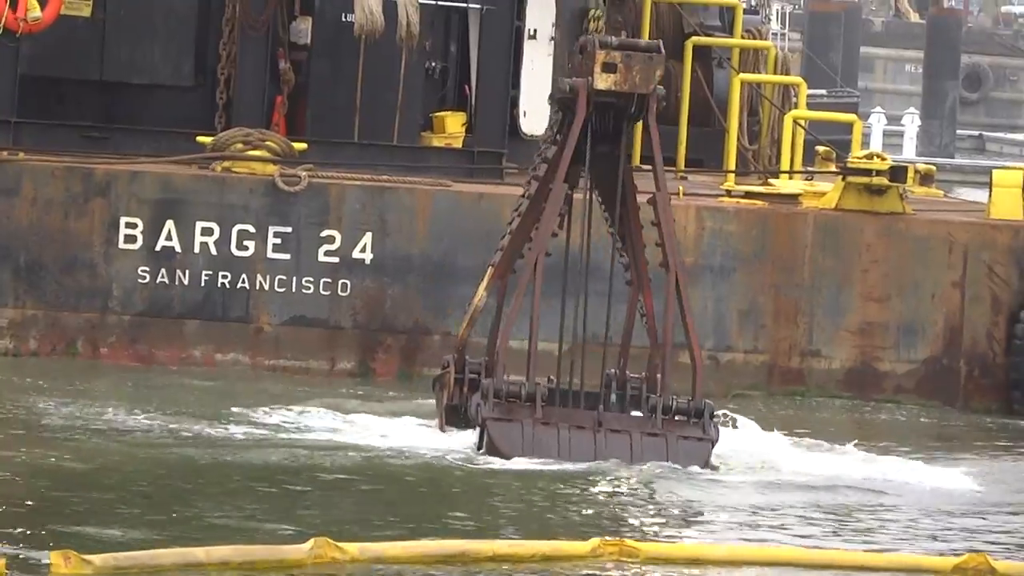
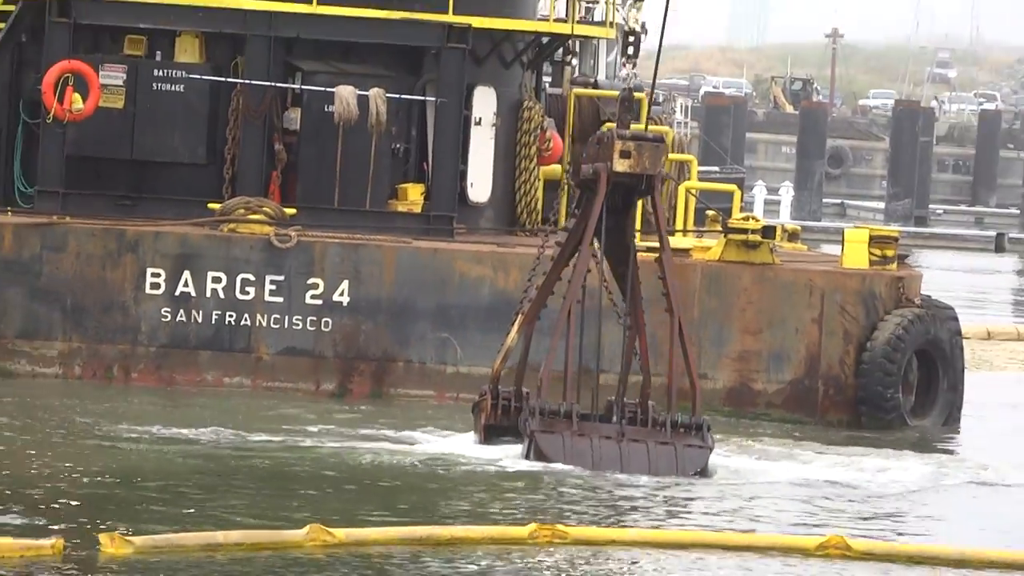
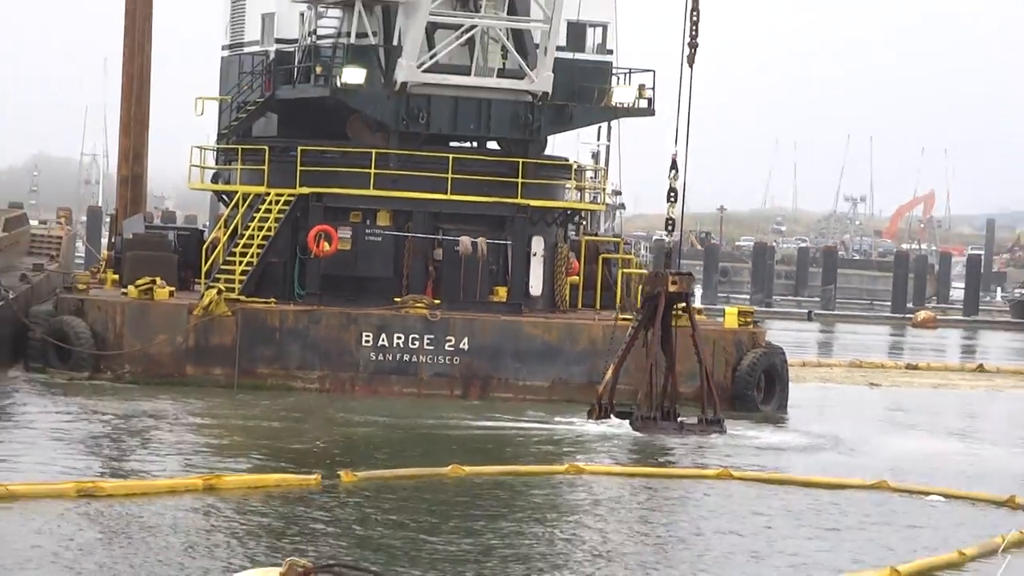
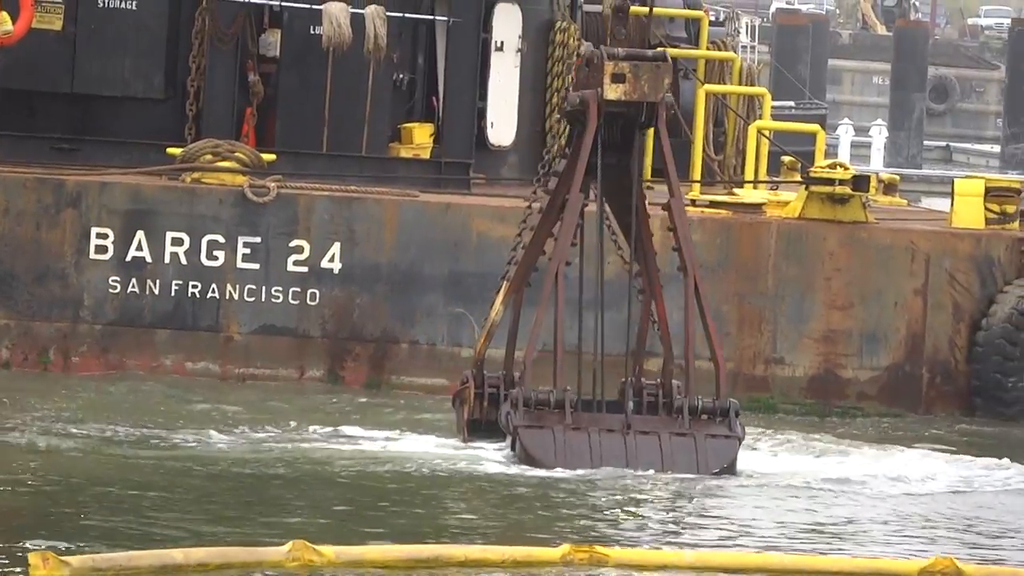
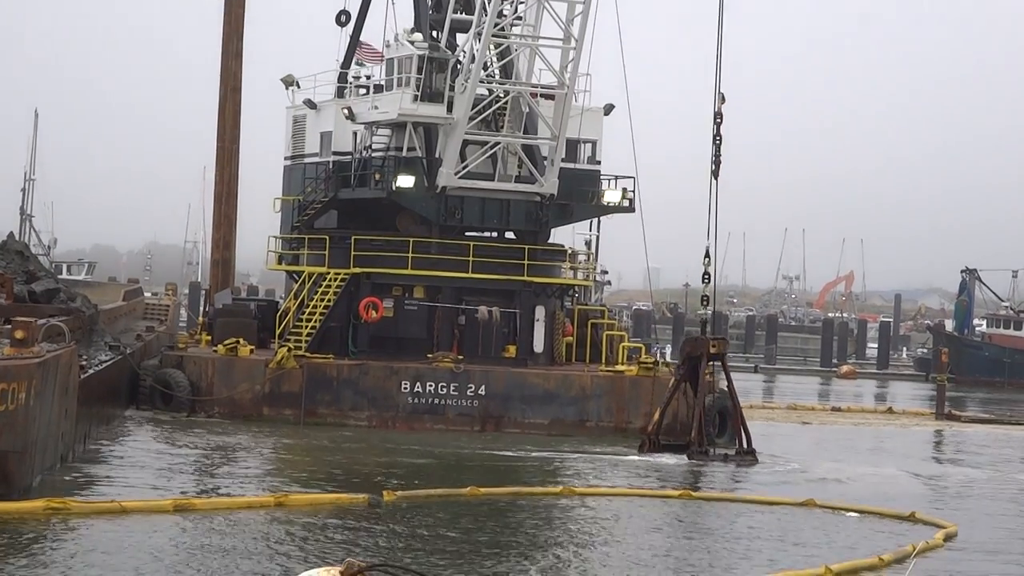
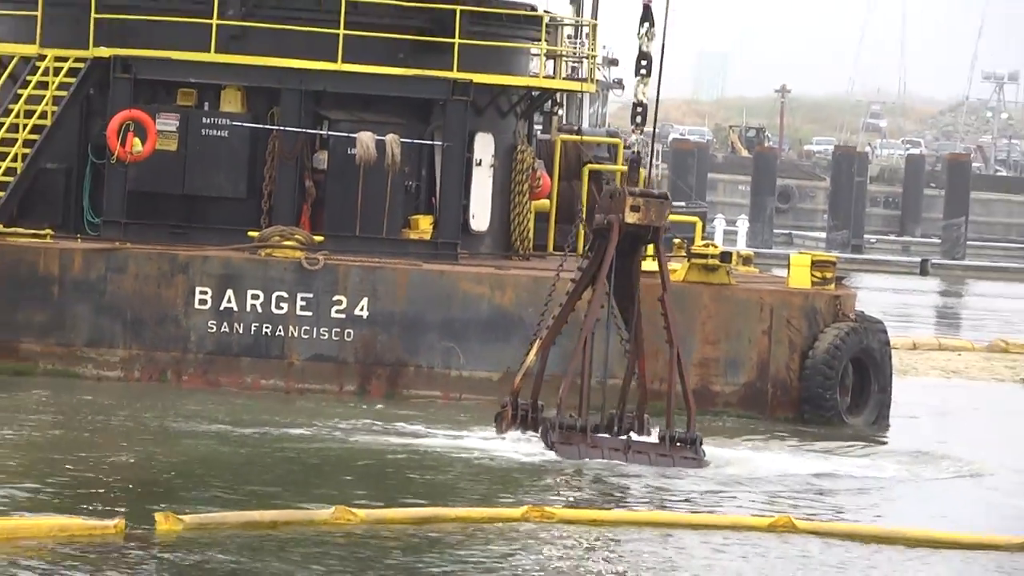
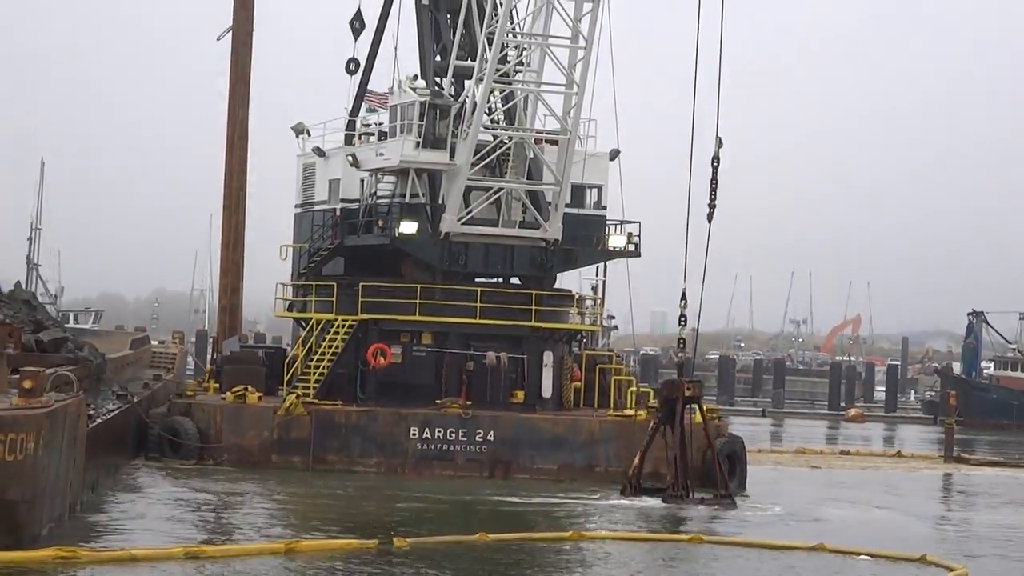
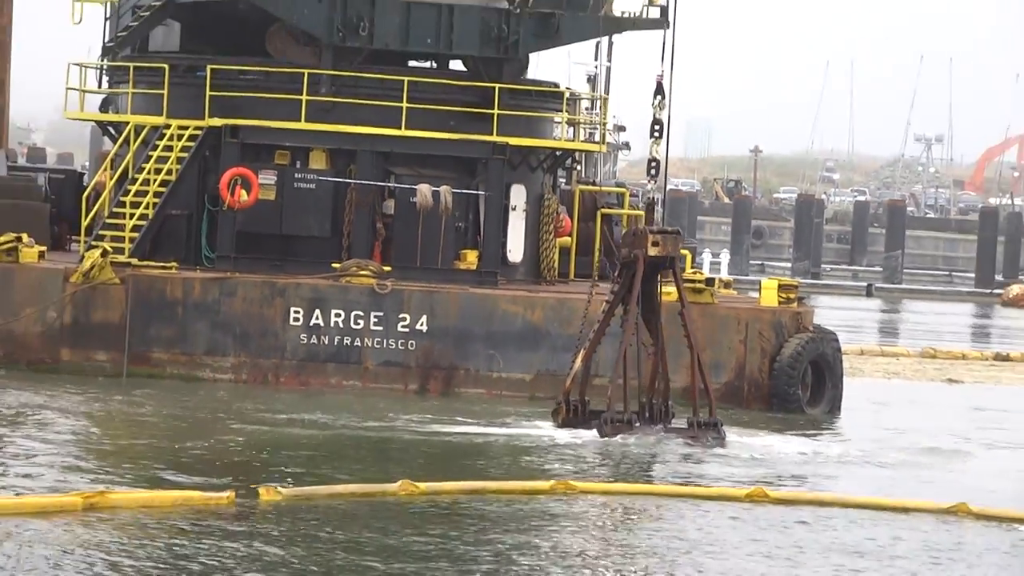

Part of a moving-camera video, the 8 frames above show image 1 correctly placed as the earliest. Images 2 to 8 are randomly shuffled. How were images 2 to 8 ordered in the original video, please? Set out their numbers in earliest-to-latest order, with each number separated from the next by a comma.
4, 2, 6, 8, 3, 7, 5
